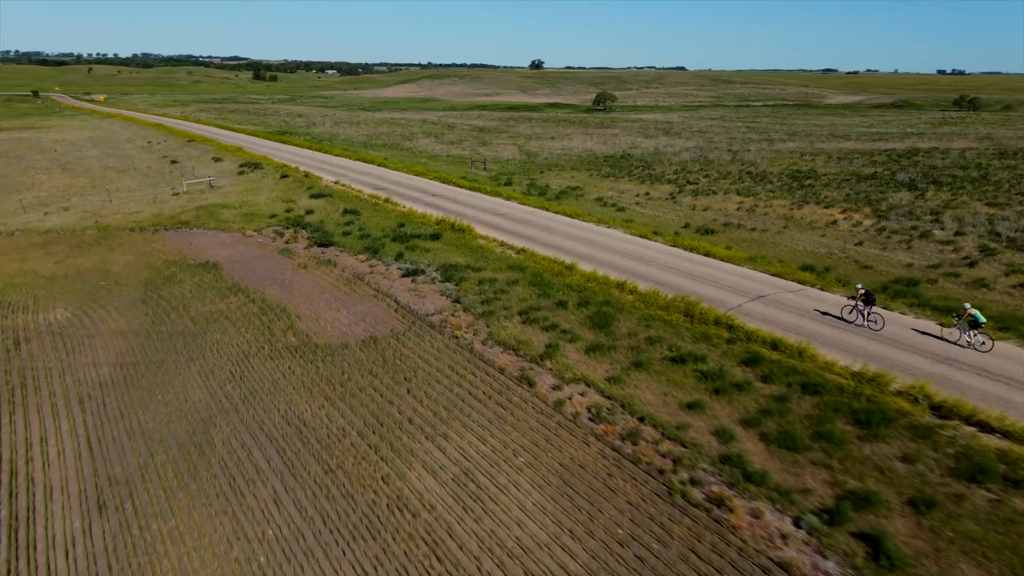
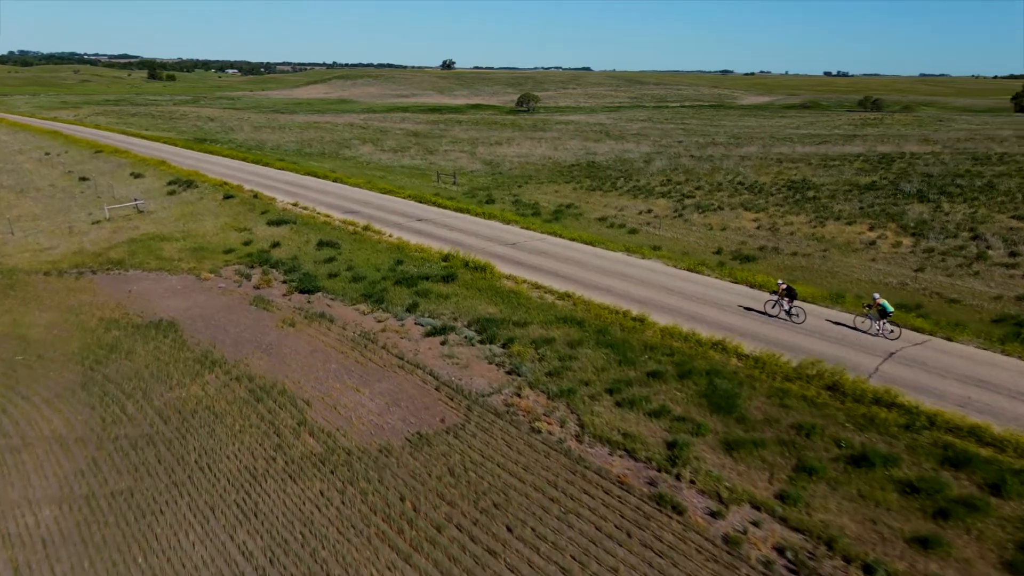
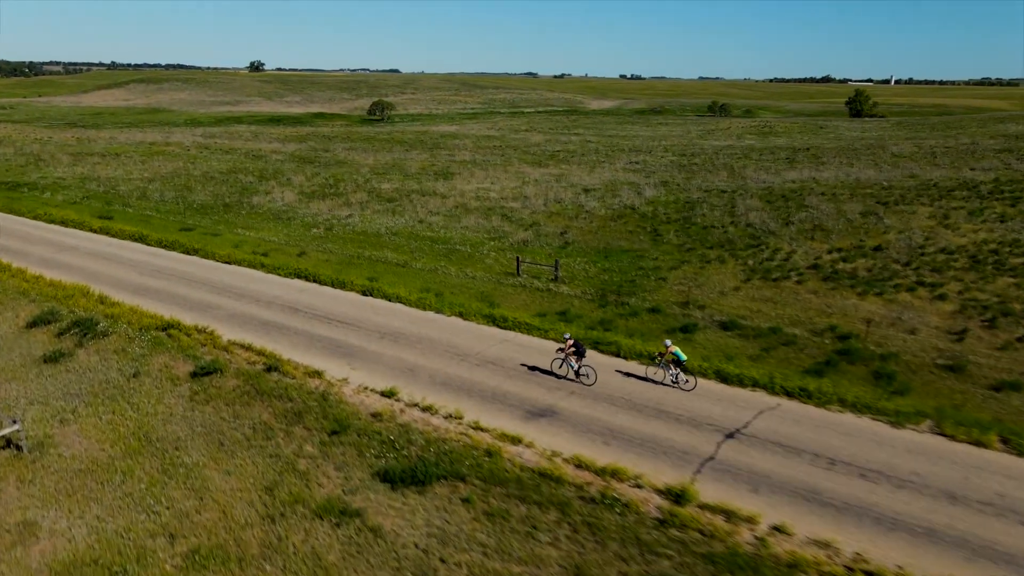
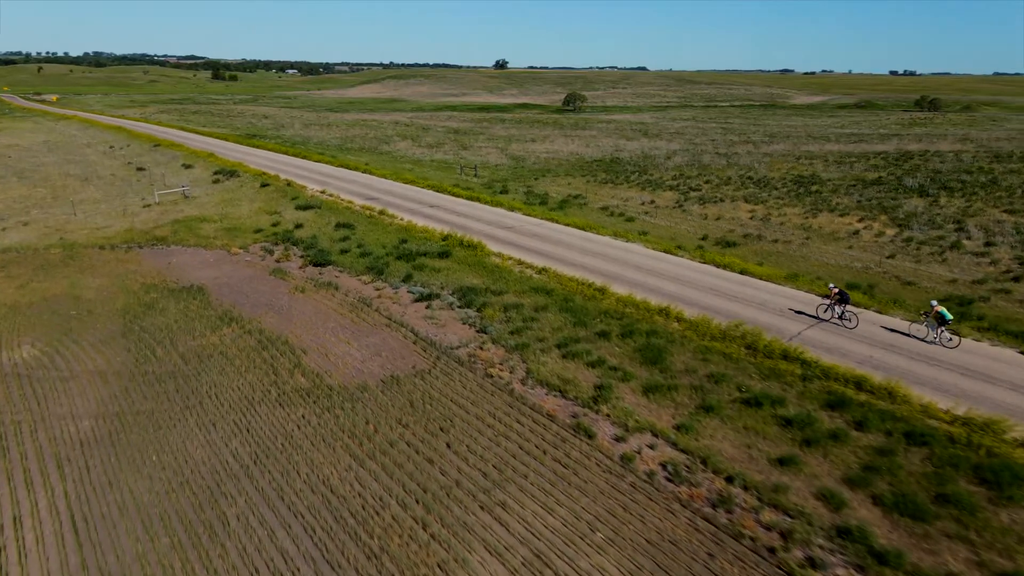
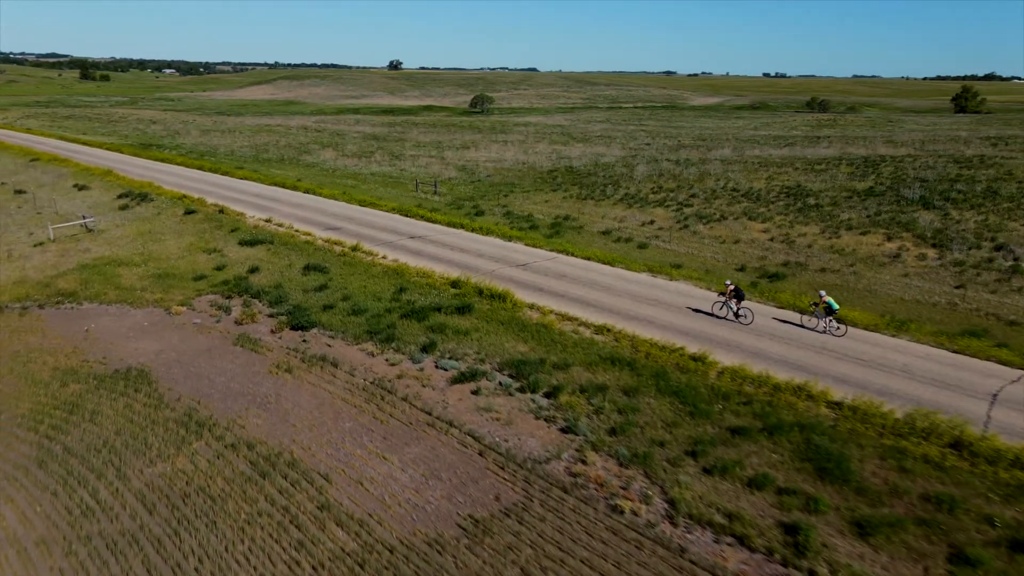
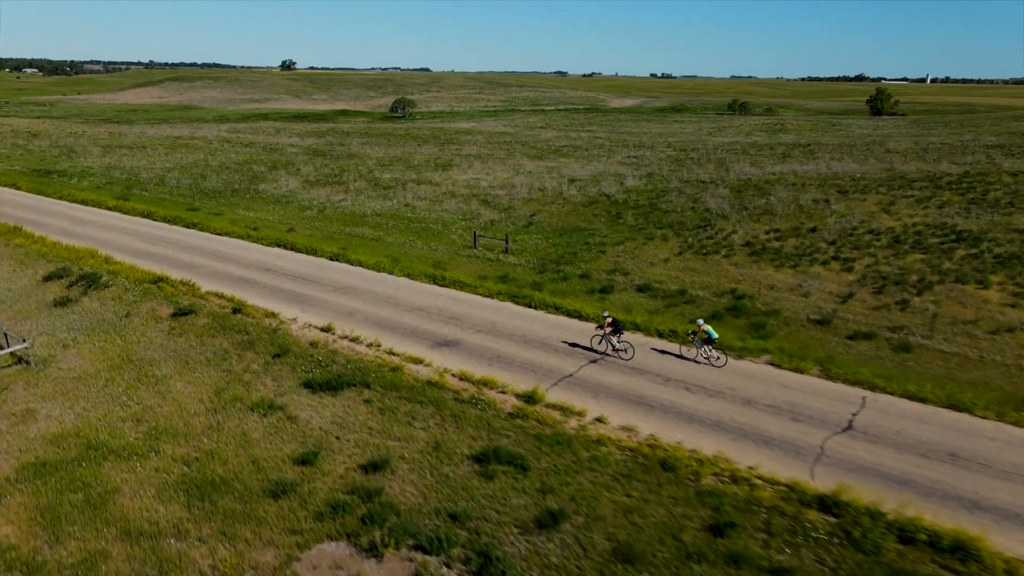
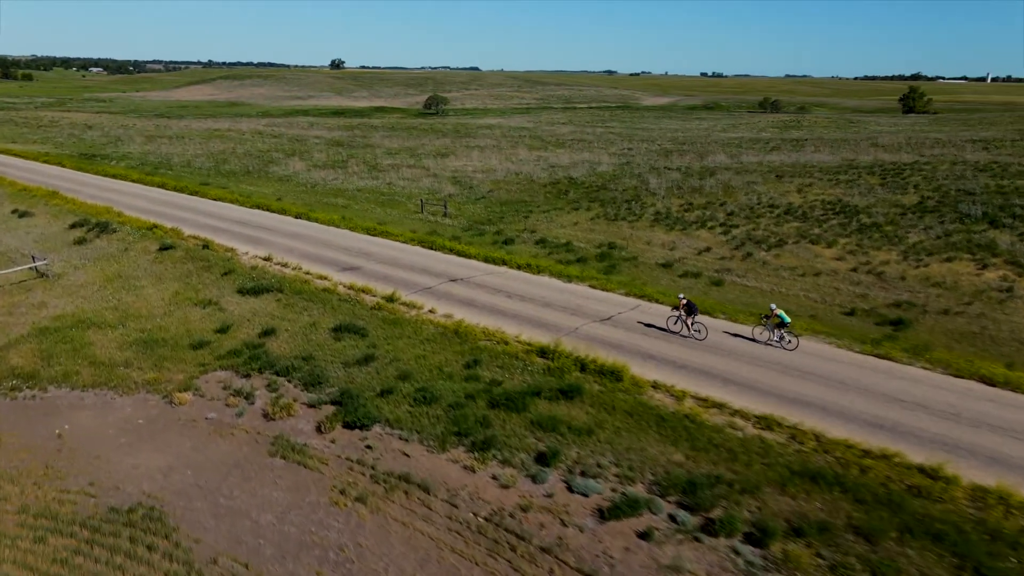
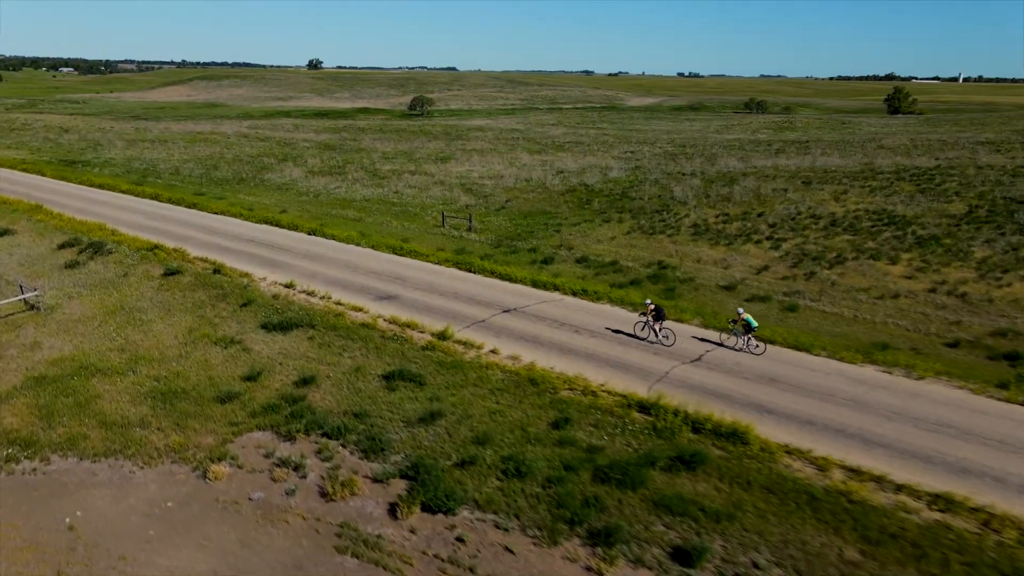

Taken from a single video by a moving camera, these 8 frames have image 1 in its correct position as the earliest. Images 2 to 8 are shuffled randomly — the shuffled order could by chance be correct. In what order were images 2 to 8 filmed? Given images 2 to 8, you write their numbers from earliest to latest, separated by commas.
4, 2, 5, 7, 8, 6, 3
